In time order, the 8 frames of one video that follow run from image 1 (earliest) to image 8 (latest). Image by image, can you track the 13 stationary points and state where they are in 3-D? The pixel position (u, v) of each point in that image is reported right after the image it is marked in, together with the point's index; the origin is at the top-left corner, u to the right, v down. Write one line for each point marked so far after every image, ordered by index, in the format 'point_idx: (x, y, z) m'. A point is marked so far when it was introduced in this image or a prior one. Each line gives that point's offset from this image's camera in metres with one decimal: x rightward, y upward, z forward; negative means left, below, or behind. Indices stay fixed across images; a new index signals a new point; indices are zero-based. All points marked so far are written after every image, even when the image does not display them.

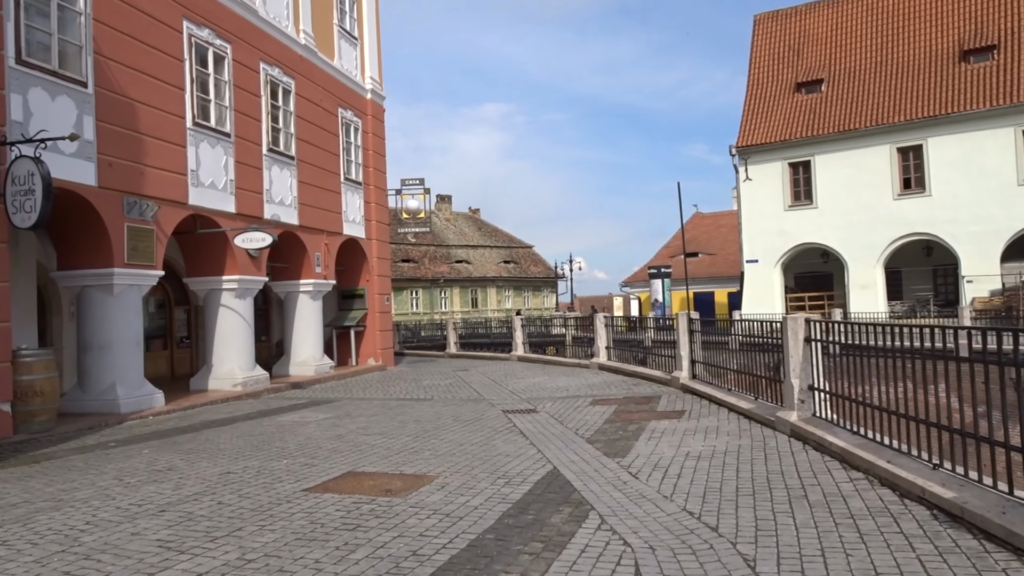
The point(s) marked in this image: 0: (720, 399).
0: (+3.0, -1.6, +11.7) m
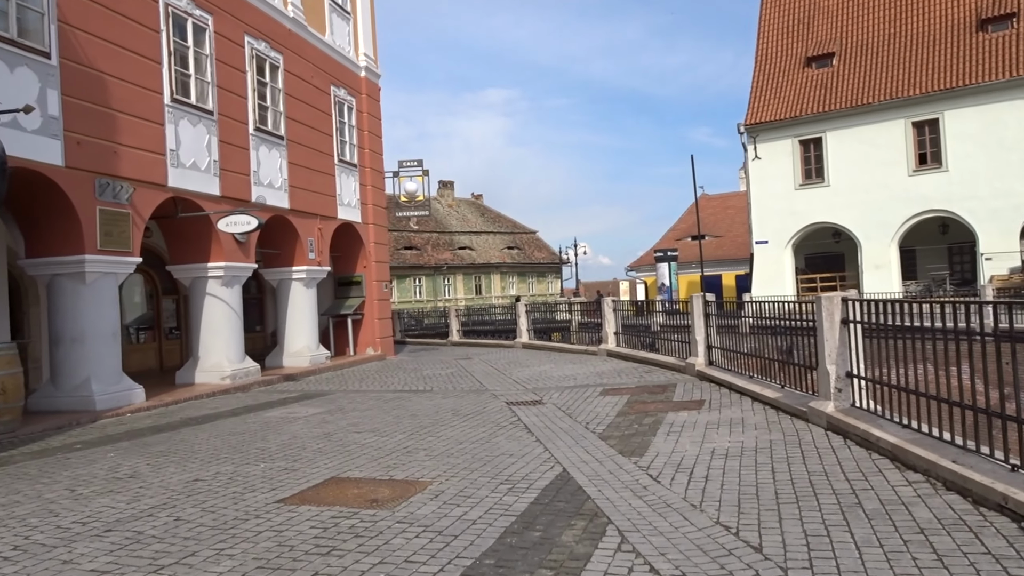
0: (+3.0, -1.3, +10.8) m
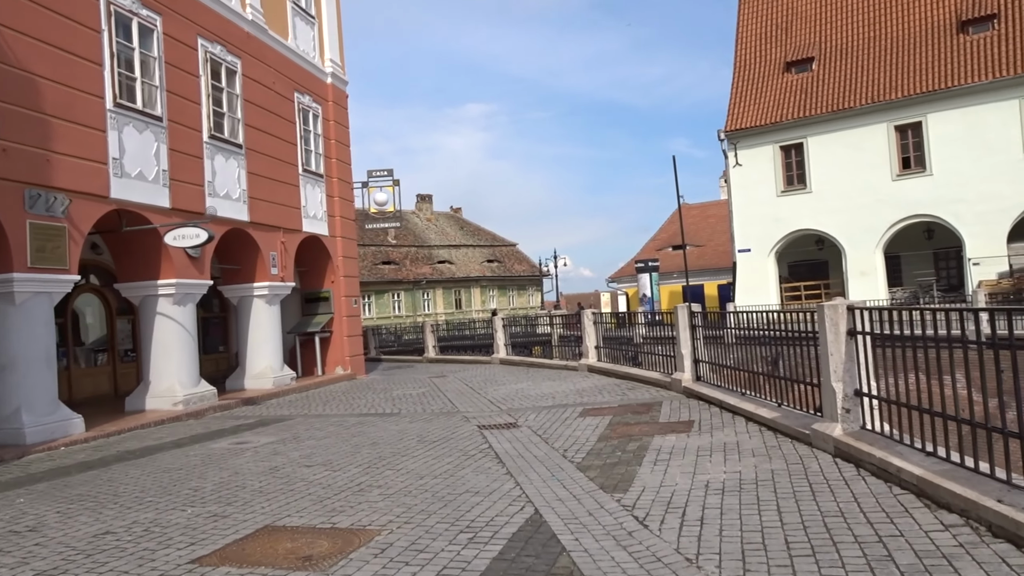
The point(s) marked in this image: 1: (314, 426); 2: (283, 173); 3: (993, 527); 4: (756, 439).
0: (+2.7, -1.4, +9.9) m
1: (-2.9, -2.0, +11.6) m
2: (-4.9, +2.5, +17.4) m
3: (+2.7, -1.3, +4.5) m
4: (+2.4, -1.5, +8.0) m
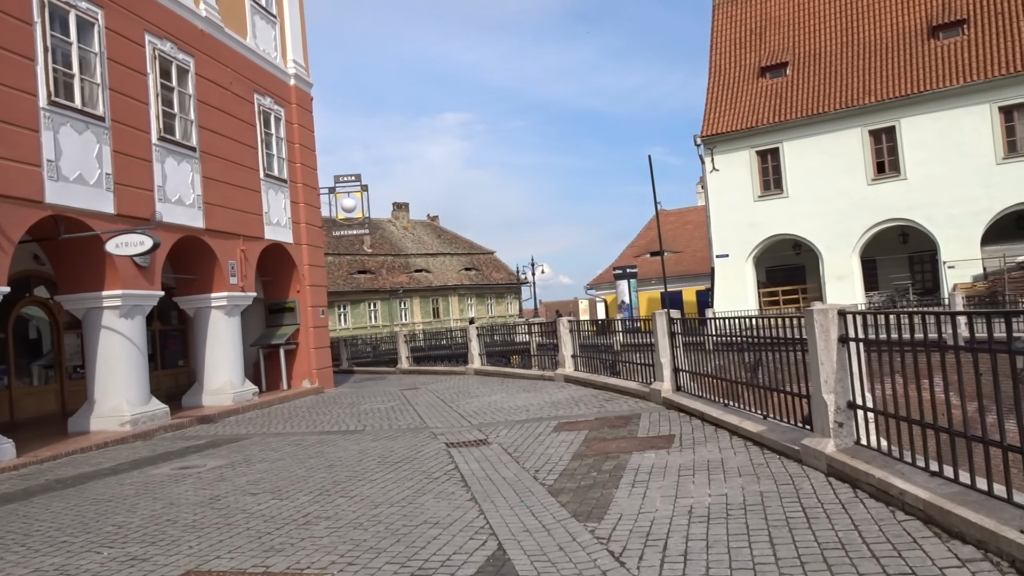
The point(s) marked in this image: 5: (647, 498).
0: (+2.3, -1.5, +9.3) m
1: (-3.3, -2.1, +10.8) m
2: (-5.5, +2.3, +16.6) m
3: (+2.4, -1.3, +3.9) m
4: (+2.1, -1.5, +7.3) m
5: (+1.0, -1.6, +6.1) m
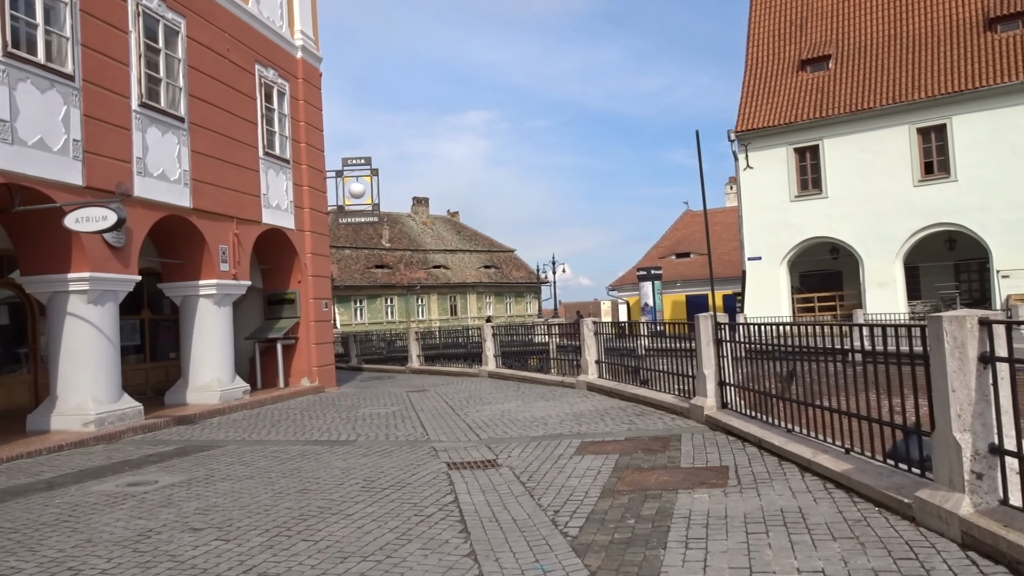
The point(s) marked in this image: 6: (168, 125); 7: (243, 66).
0: (+2.5, -1.5, +7.6) m
1: (-3.1, -1.9, +9.3) m
2: (-5.1, +2.5, +15.1) m
3: (+2.5, -1.3, +2.2) m
4: (+2.2, -1.5, +5.6) m
5: (+1.1, -1.5, +4.5) m
6: (-5.5, +2.6, +13.0) m
7: (-5.1, +4.2, +15.5) m
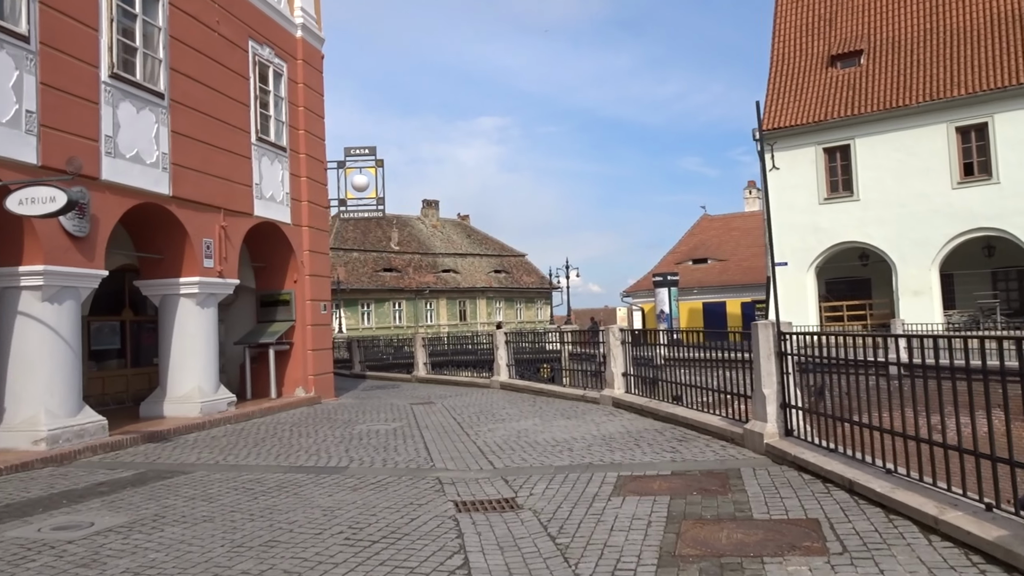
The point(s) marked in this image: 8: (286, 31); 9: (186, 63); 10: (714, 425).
0: (+2.6, -1.5, +5.9) m
1: (-2.9, -1.9, +7.7) m
2: (-4.8, +2.5, +13.6) m
3: (+2.6, -1.3, +0.6) m
4: (+2.3, -1.5, +4.0) m
5: (+1.2, -1.5, +2.8) m
6: (-5.2, +2.6, +11.5) m
7: (-4.8, +4.3, +14.0) m
8: (-4.5, +5.1, +16.0) m
9: (-5.1, +3.5, +12.6) m
10: (+2.4, -1.6, +9.5) m
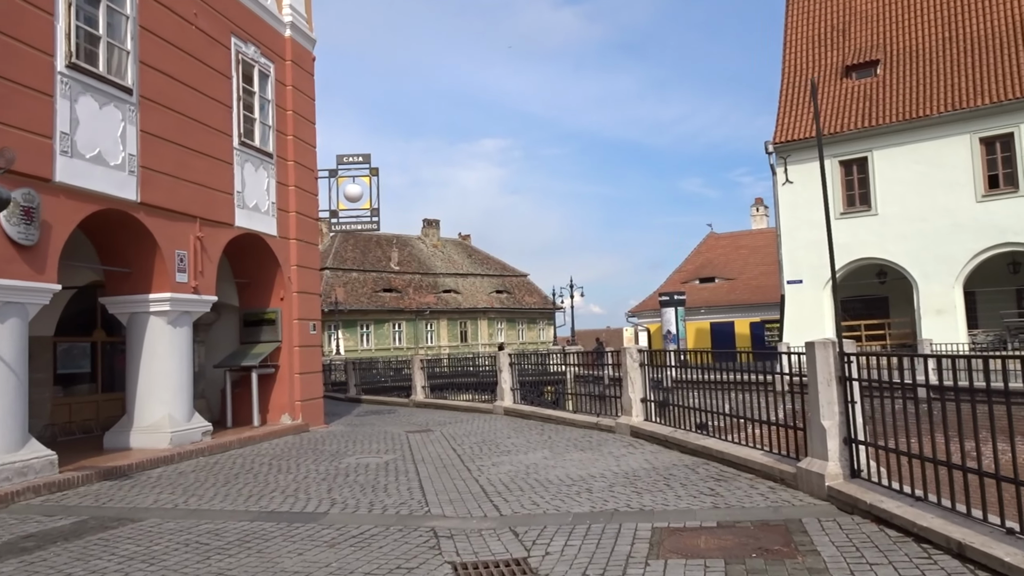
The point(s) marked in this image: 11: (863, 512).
0: (+2.7, -1.5, +4.6) m
1: (-2.8, -2.0, +6.3) m
2: (-4.7, +2.2, +12.4) m
3: (+2.7, -1.2, -0.8) m
4: (+2.4, -1.5, +2.7) m
5: (+1.3, -1.5, +1.5) m
6: (-5.1, +2.4, +10.3) m
7: (-4.7, +4.0, +12.8) m
8: (-4.4, +4.7, +14.8) m
9: (-5.0, +3.2, +11.4) m
10: (+2.5, -1.8, +8.2) m
11: (+2.7, -1.7, +6.1) m
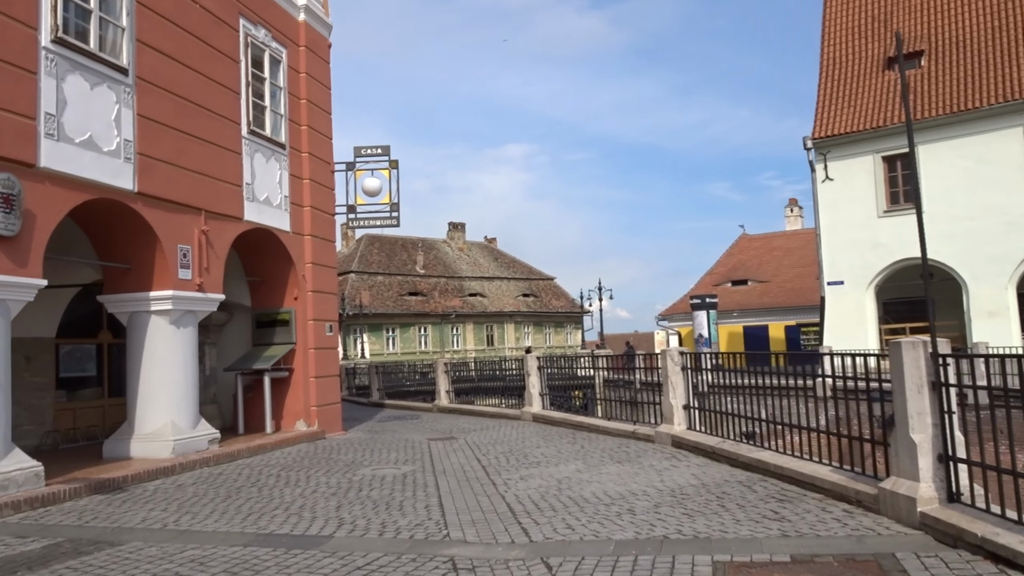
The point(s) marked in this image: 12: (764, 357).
0: (+2.9, -1.4, +3.5) m
1: (-2.6, -1.9, +5.5) m
2: (-4.3, +2.3, +11.6) m
3: (+2.6, -1.1, -1.8) m
4: (+2.5, -1.4, +1.6) m
5: (+1.4, -1.4, +0.5) m
6: (-4.8, +2.5, +9.5) m
7: (-4.3, +4.0, +12.0) m
8: (-3.9, +4.8, +14.0) m
9: (-4.6, +3.3, +10.6) m
10: (+2.8, -1.7, +7.1) m
11: (+2.9, -1.6, +5.0) m
12: (+2.9, -0.7, +7.7) m
